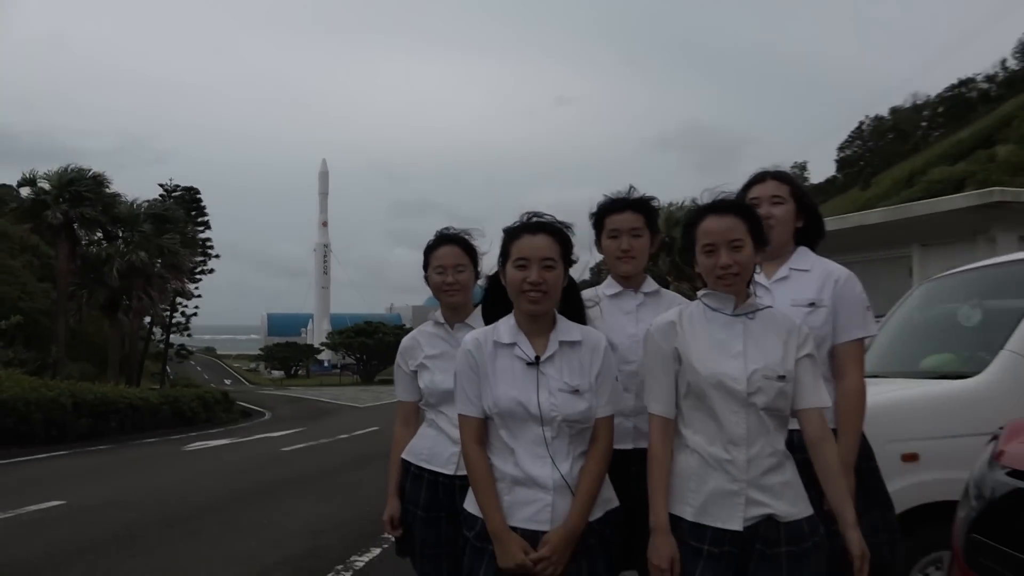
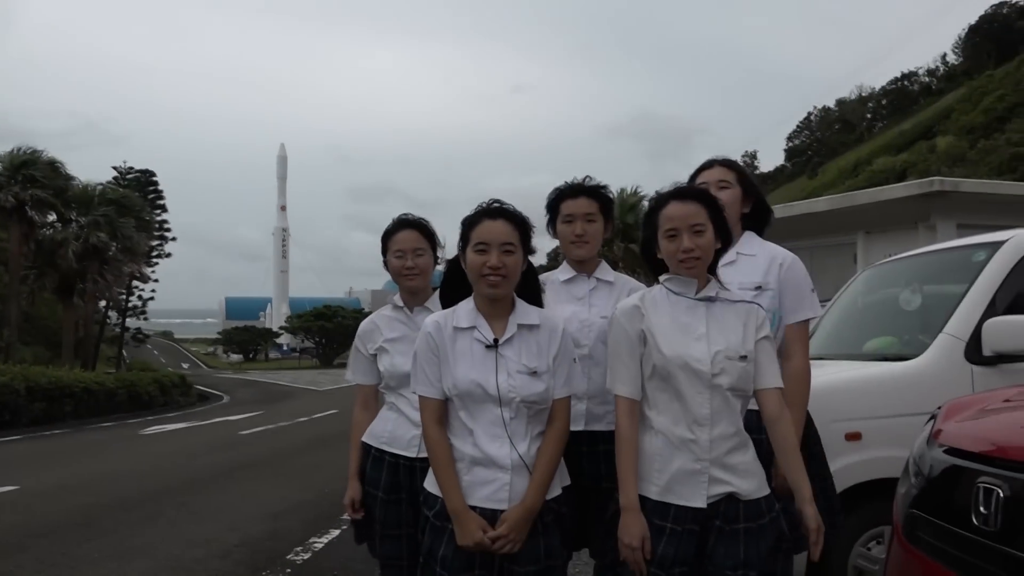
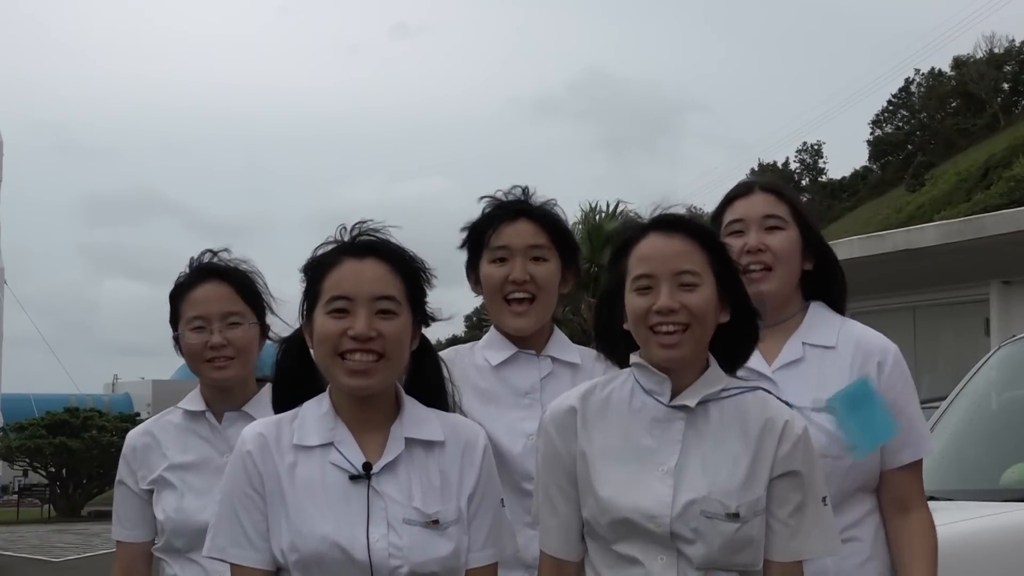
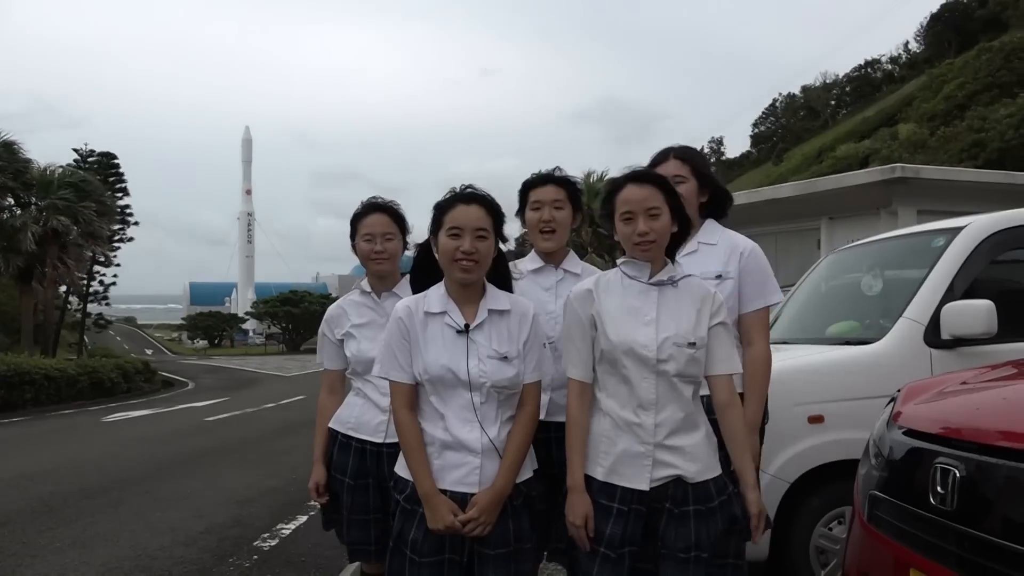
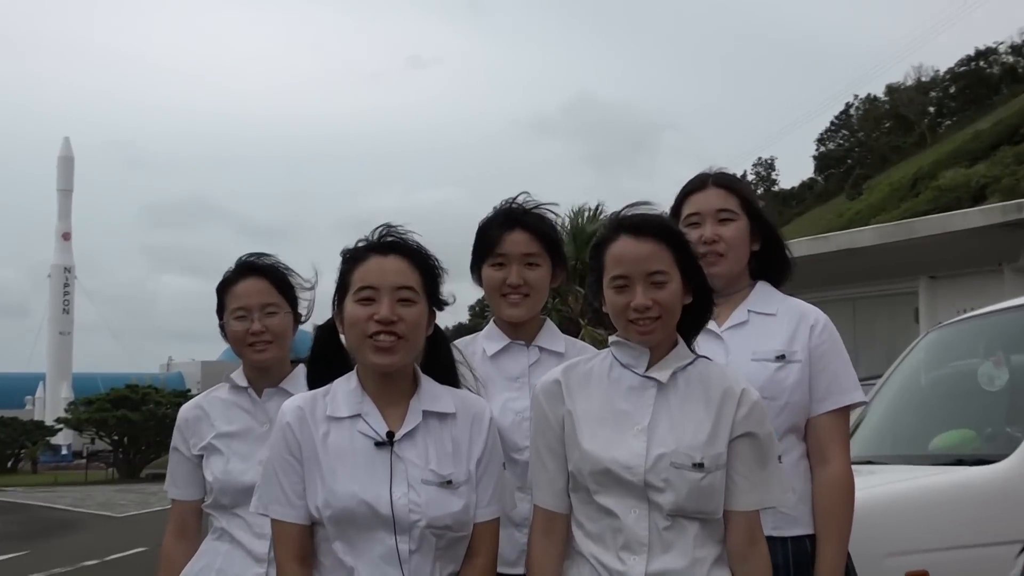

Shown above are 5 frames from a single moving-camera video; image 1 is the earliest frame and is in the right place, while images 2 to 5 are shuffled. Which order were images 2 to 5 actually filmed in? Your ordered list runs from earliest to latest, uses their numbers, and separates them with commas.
2, 4, 5, 3
